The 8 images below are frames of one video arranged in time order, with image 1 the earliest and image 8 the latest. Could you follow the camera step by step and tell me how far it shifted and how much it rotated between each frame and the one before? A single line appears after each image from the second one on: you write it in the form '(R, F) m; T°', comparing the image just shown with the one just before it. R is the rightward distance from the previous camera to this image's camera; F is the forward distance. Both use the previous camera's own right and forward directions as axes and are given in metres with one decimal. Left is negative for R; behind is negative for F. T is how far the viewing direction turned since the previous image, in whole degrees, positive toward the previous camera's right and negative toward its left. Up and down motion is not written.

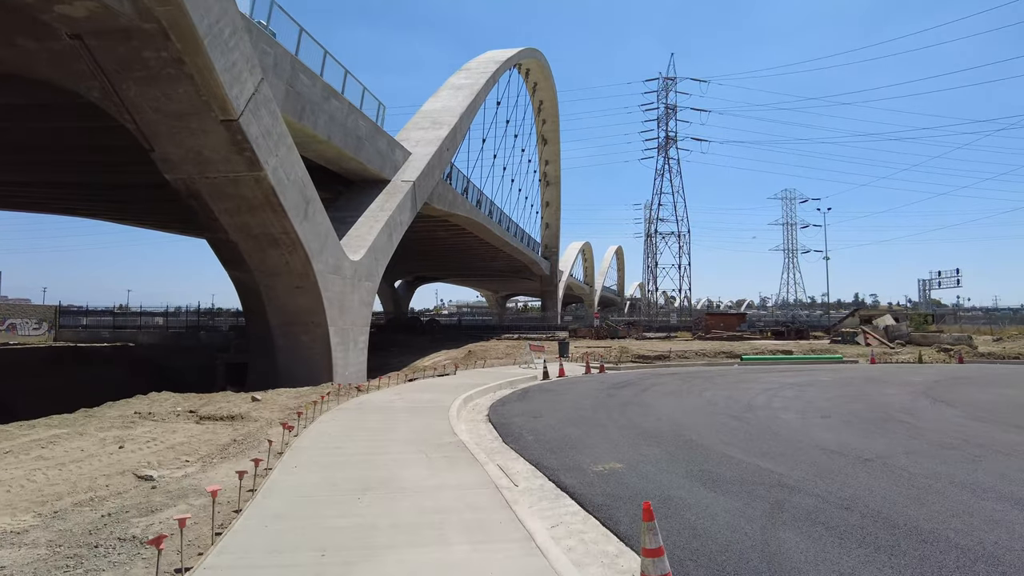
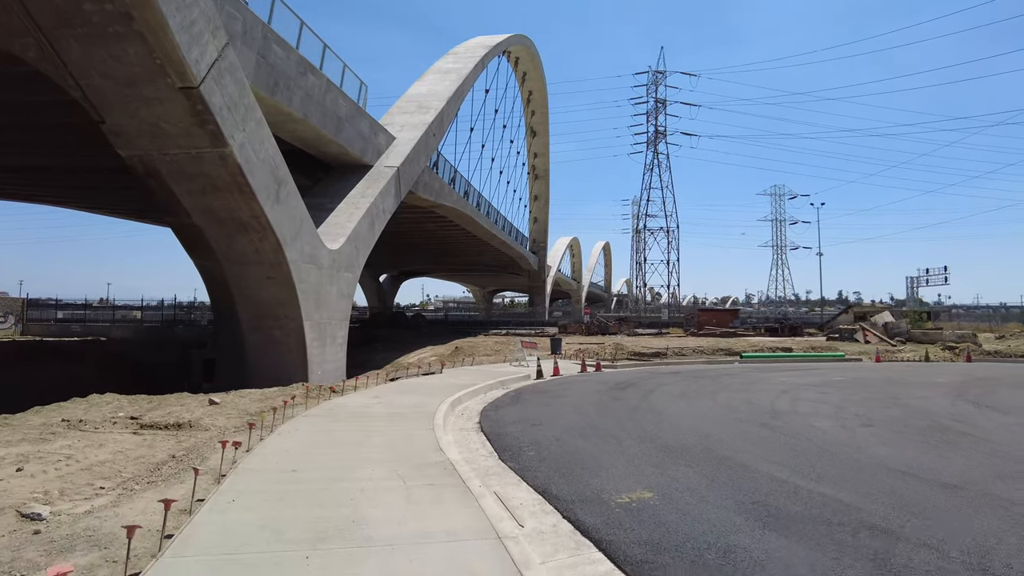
(-0.1, +1.3) m; +1°
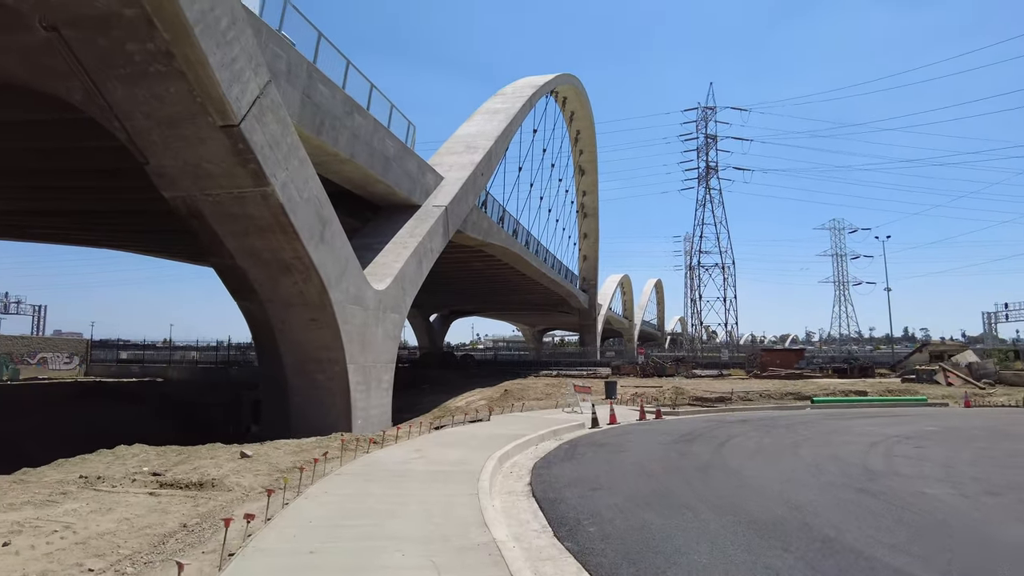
(0.0, +0.8) m; -4°
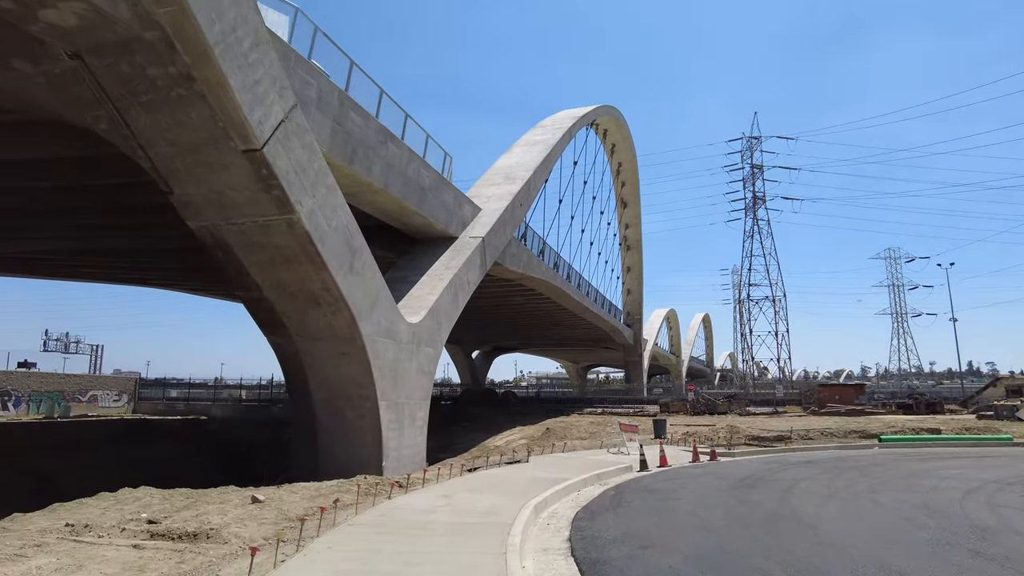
(+0.1, +0.9) m; -4°
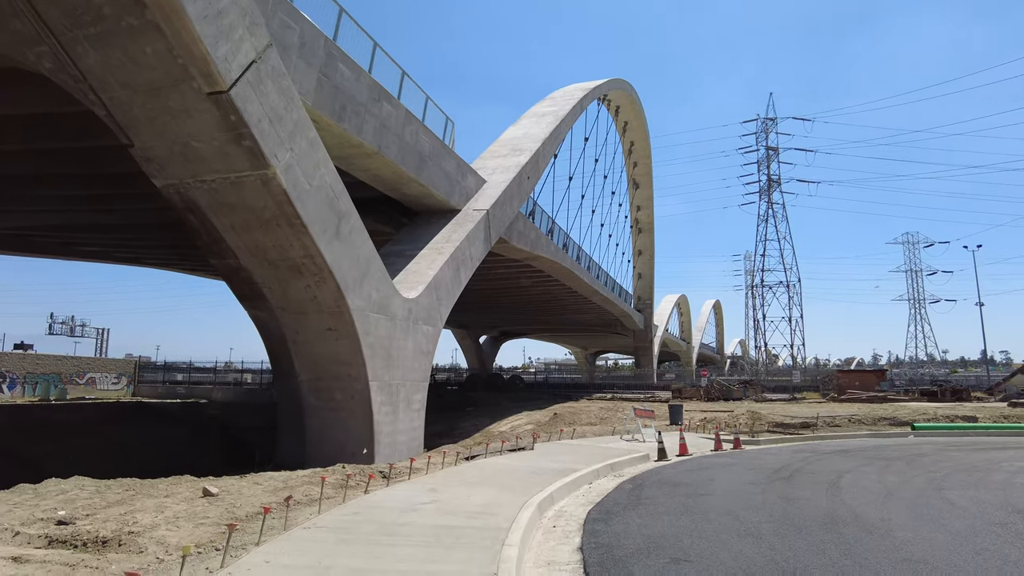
(+0.1, +1.4) m; -1°
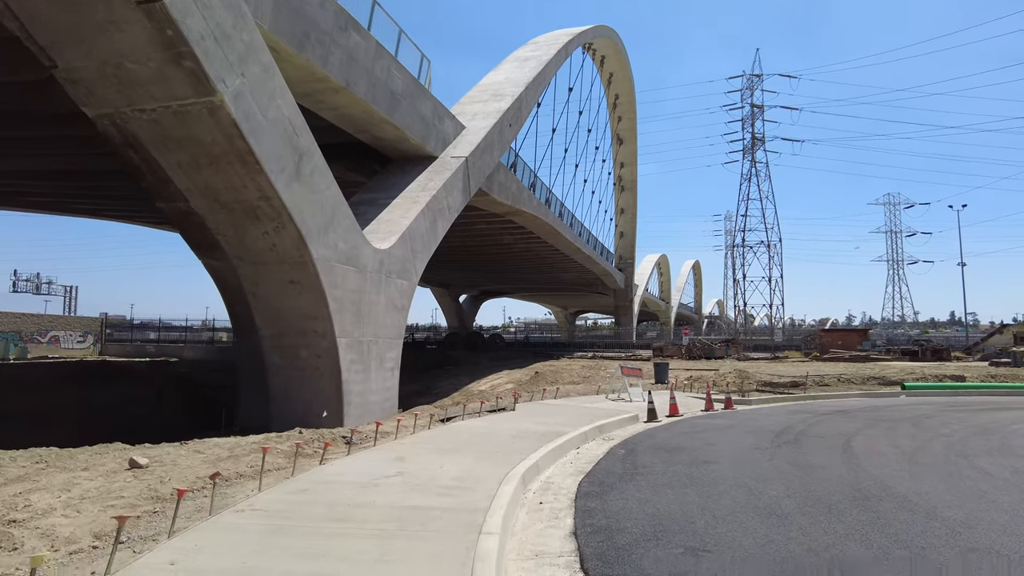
(0.0, +1.0) m; +2°
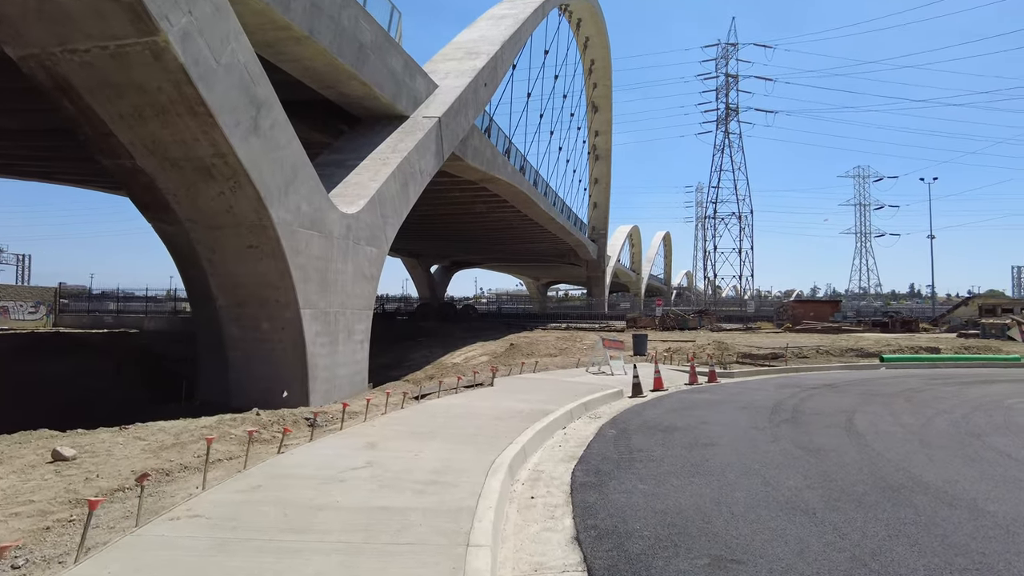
(-0.1, +0.7) m; +3°
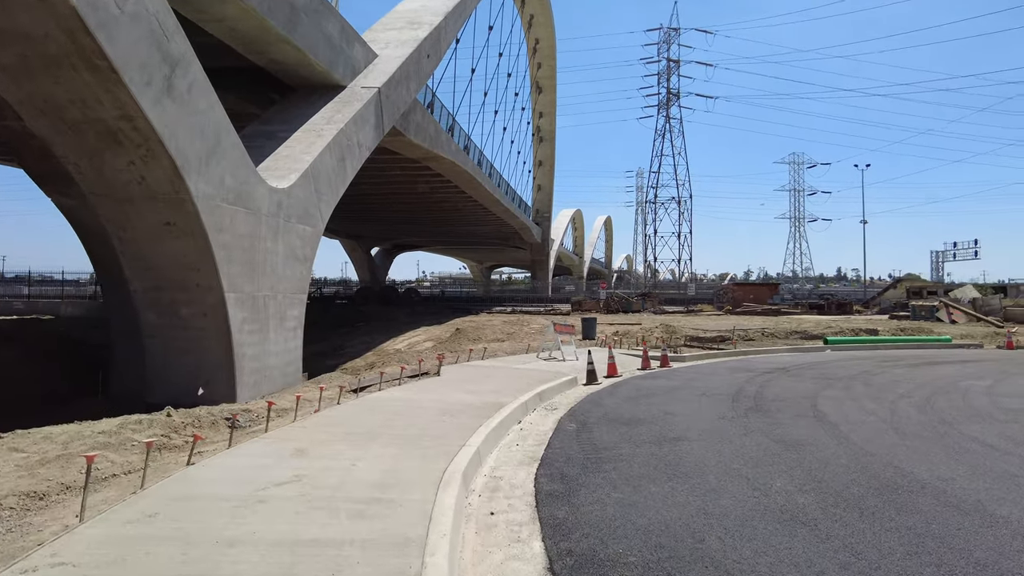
(-0.1, +0.7) m; +5°
